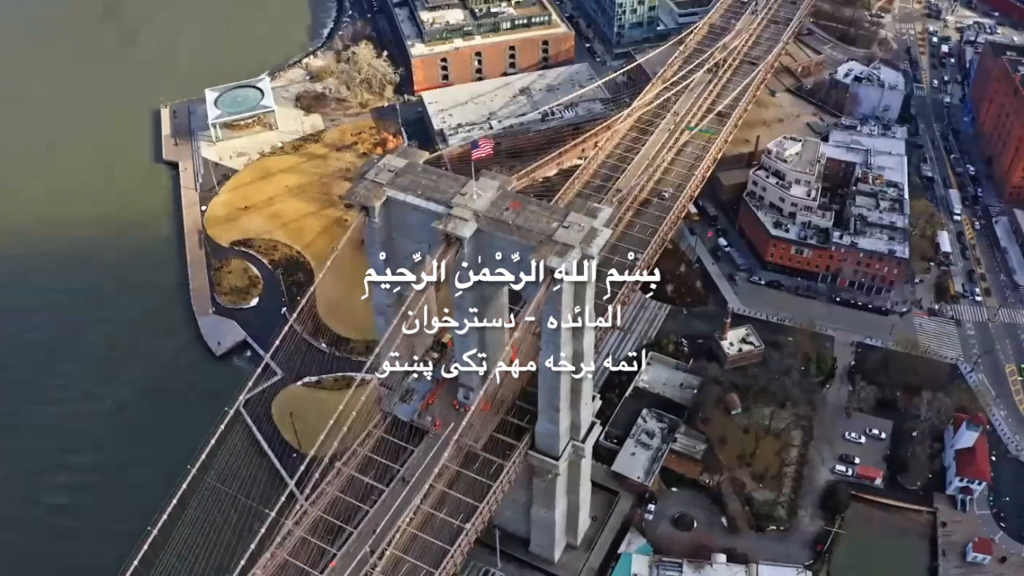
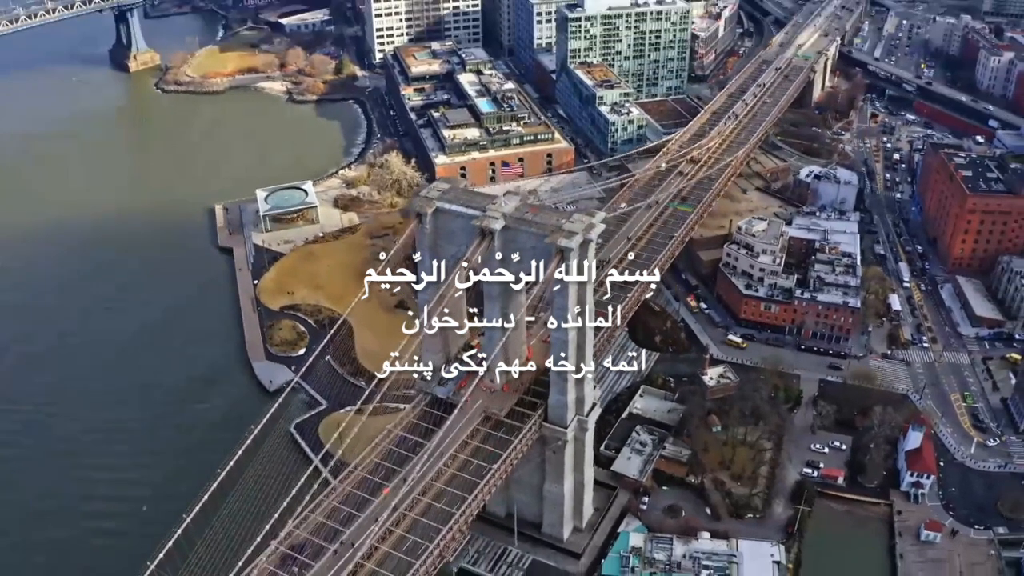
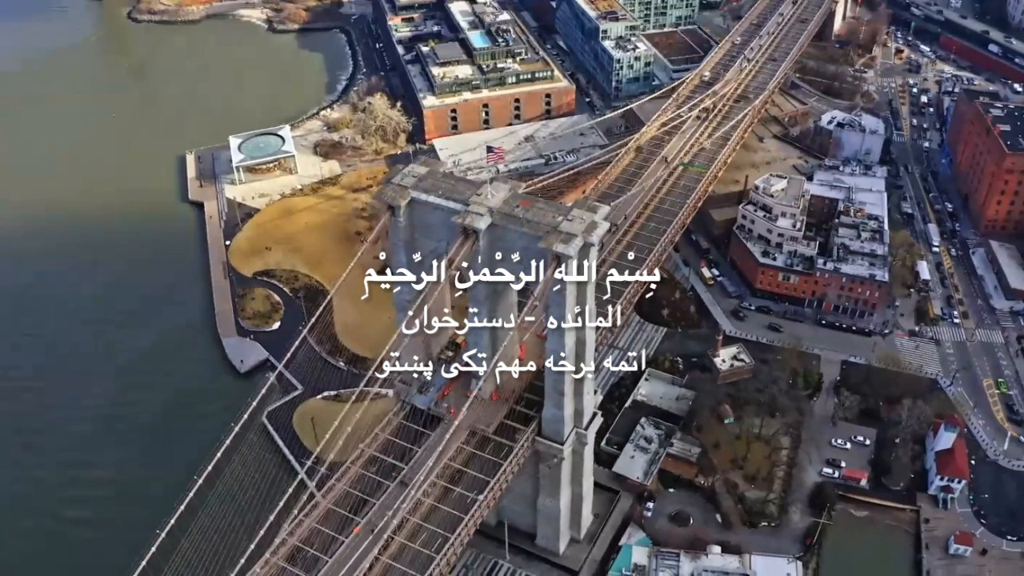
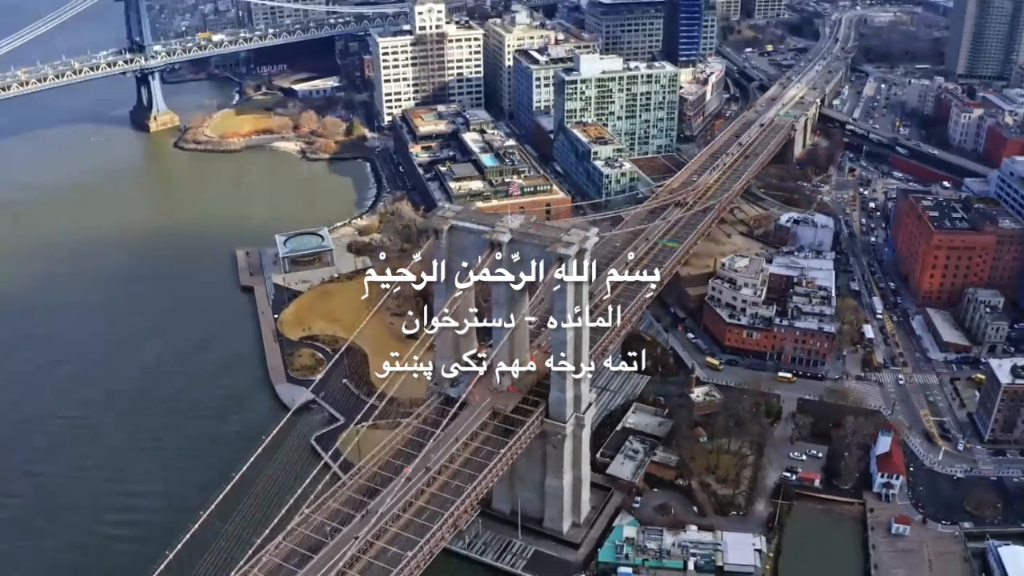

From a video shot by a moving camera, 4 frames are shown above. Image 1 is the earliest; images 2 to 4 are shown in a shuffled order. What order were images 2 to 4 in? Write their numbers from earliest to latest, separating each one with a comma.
3, 2, 4
